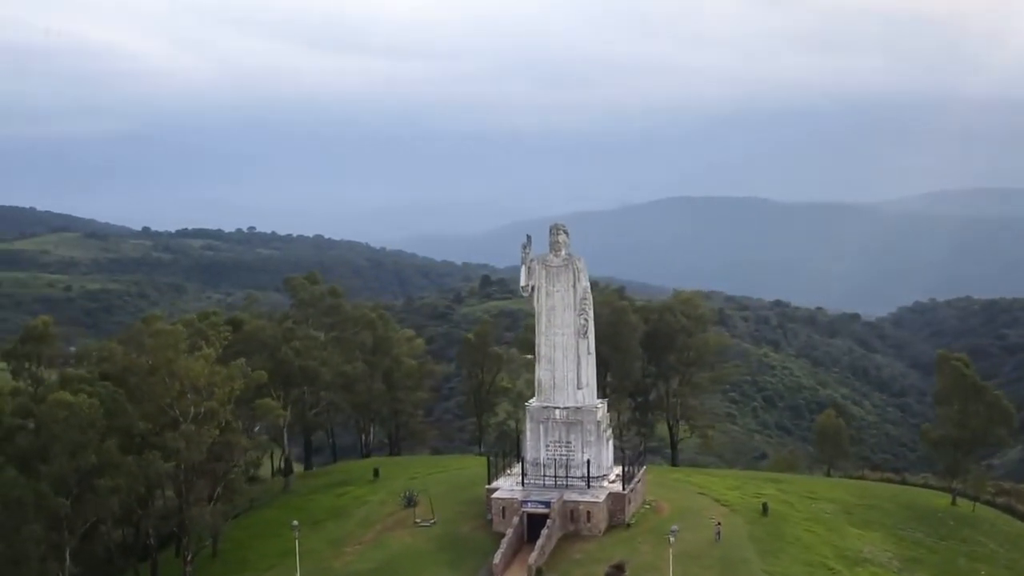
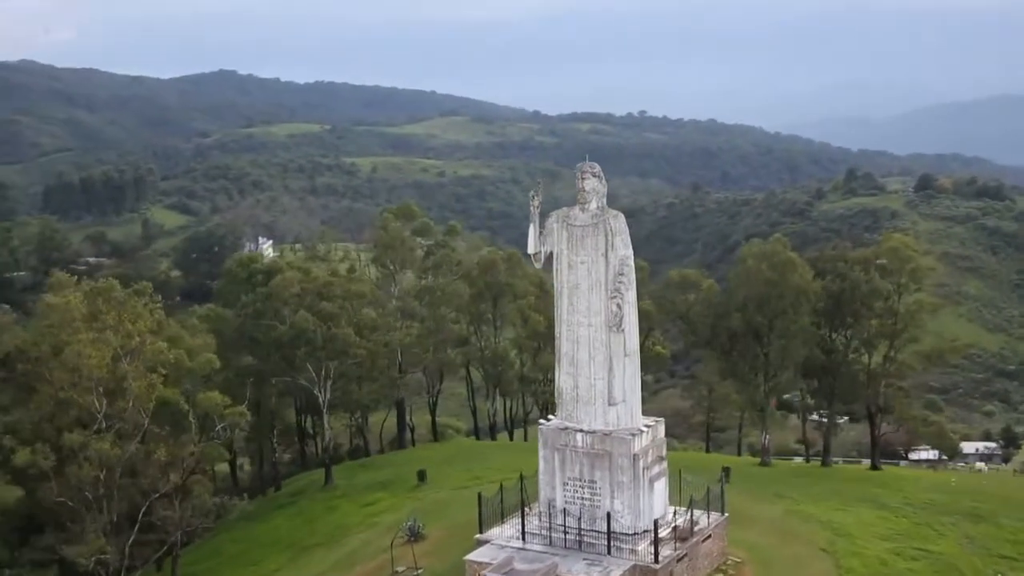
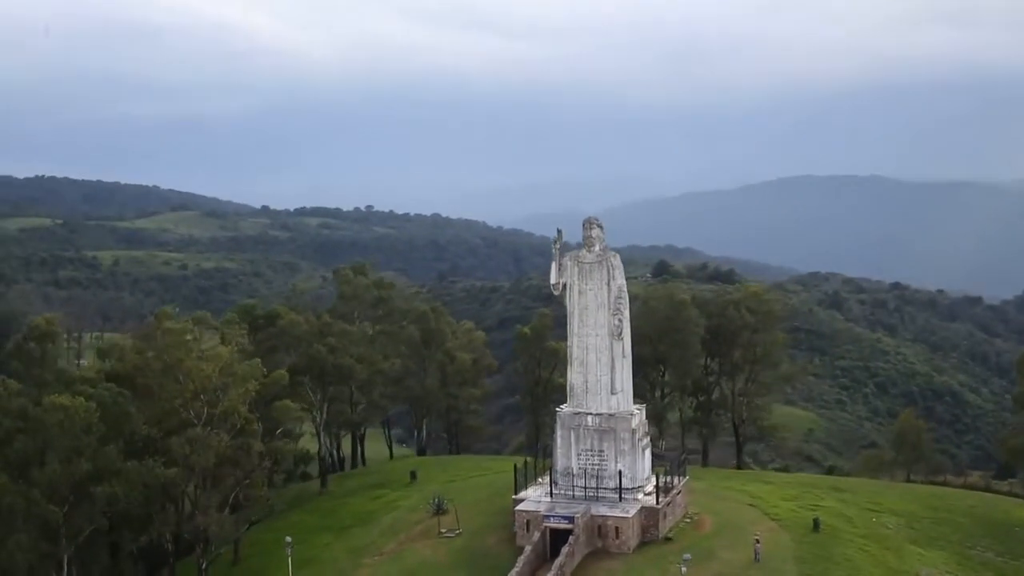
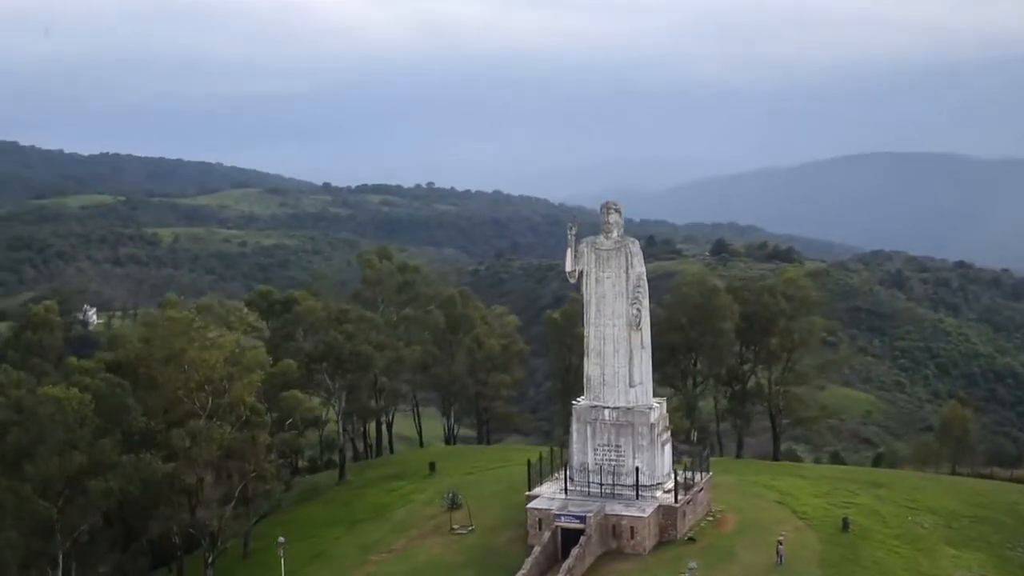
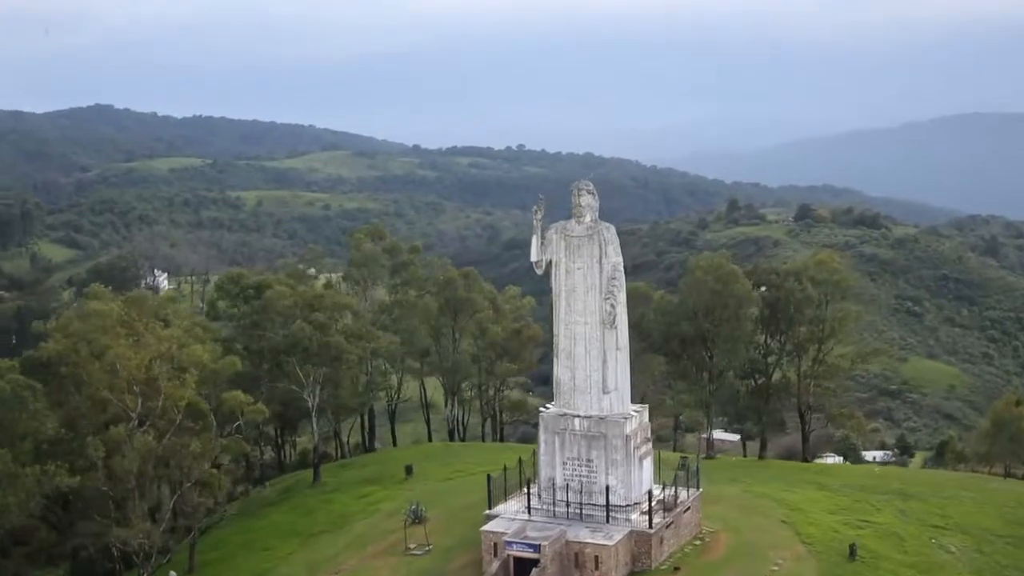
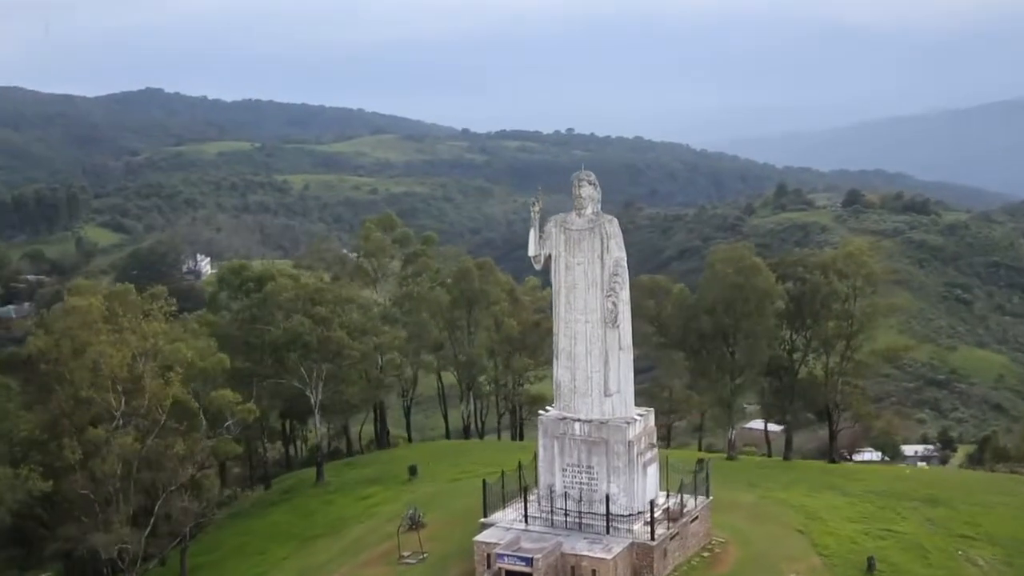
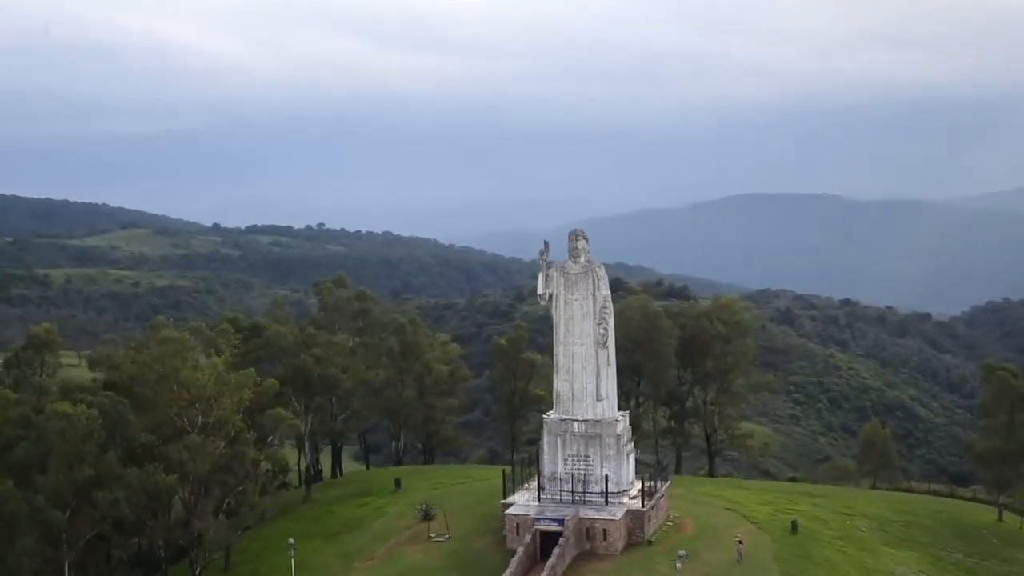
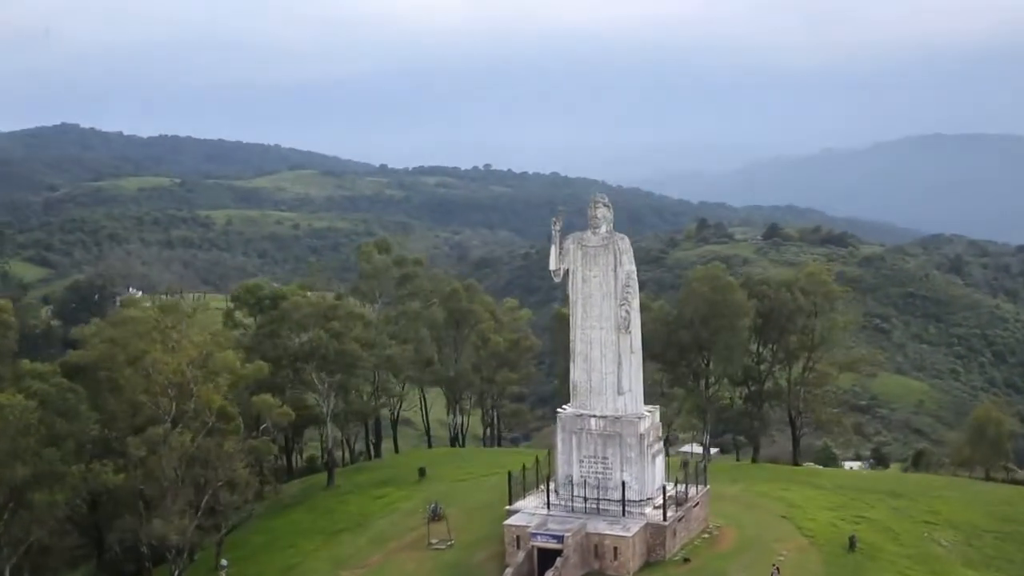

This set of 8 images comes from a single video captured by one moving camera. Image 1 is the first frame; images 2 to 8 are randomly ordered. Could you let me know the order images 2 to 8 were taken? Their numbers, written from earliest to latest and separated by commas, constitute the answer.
7, 3, 4, 8, 5, 6, 2
